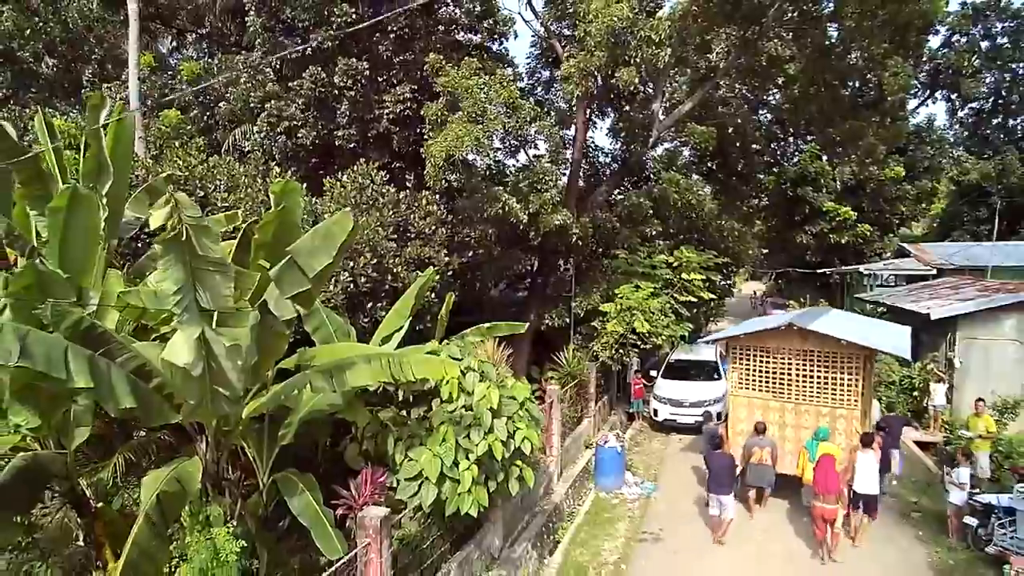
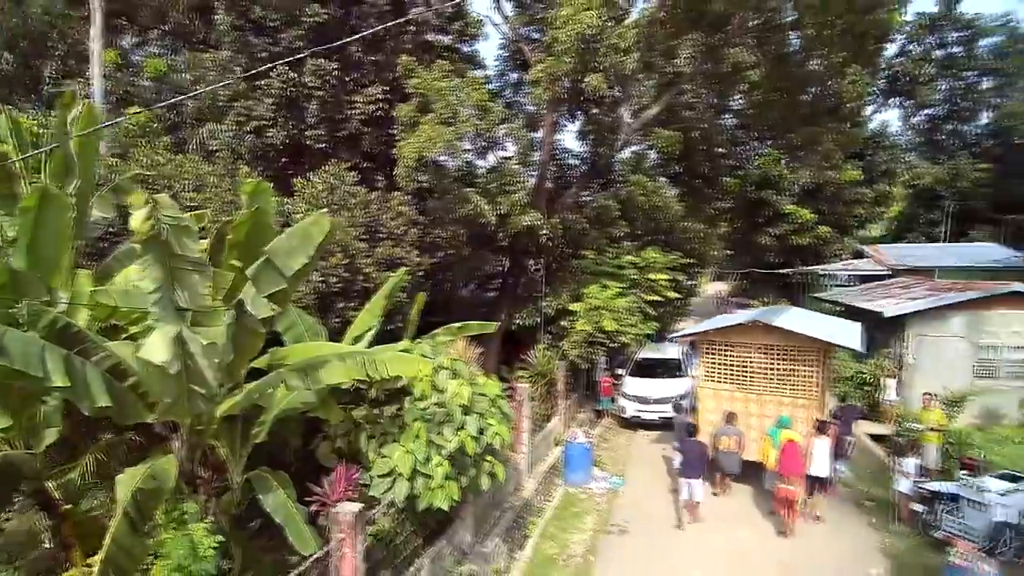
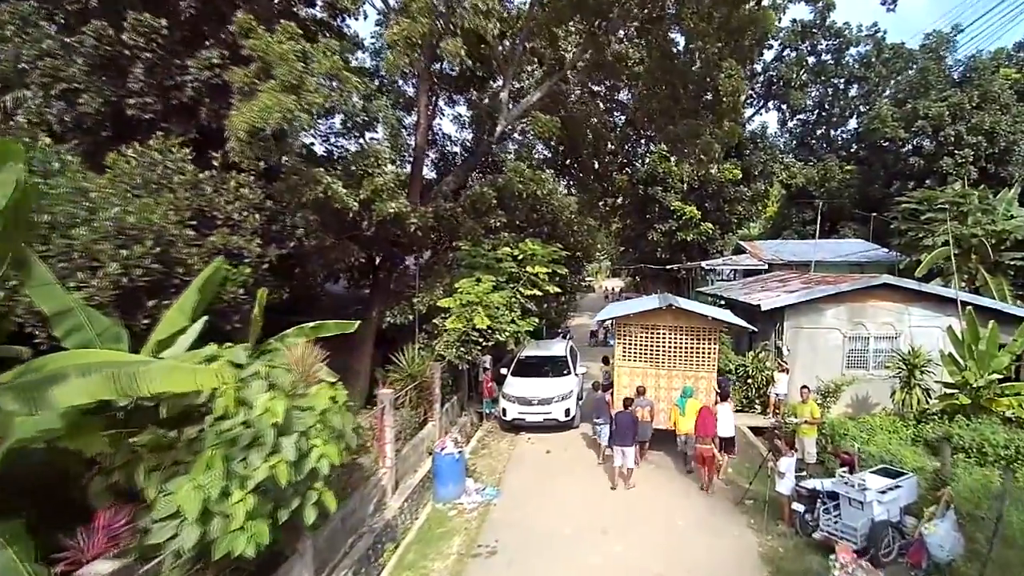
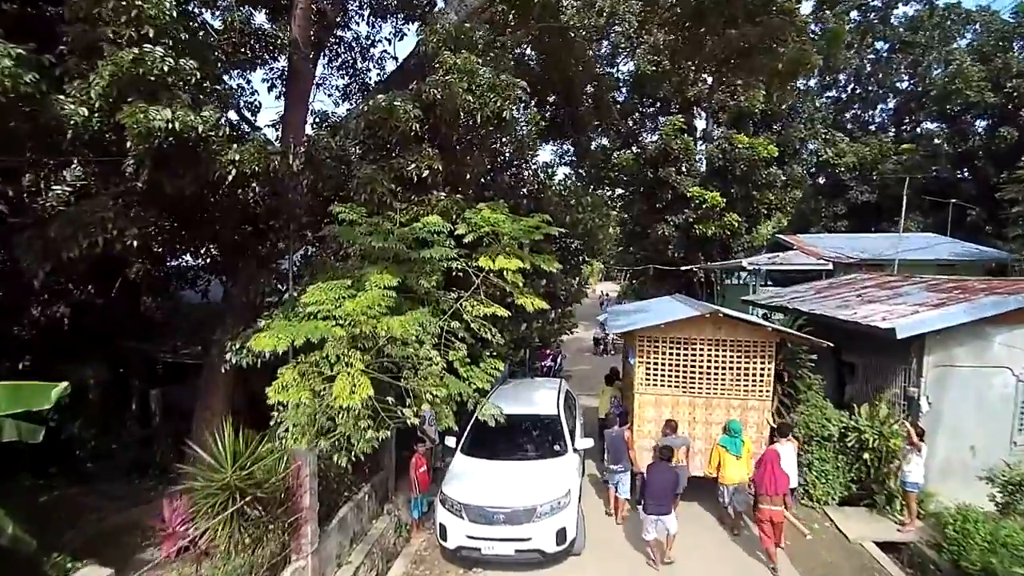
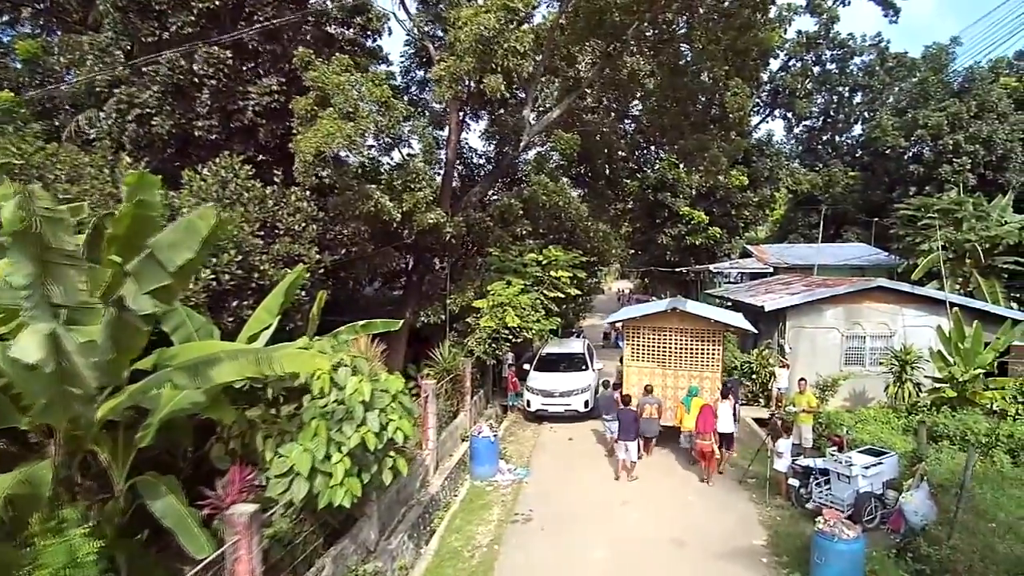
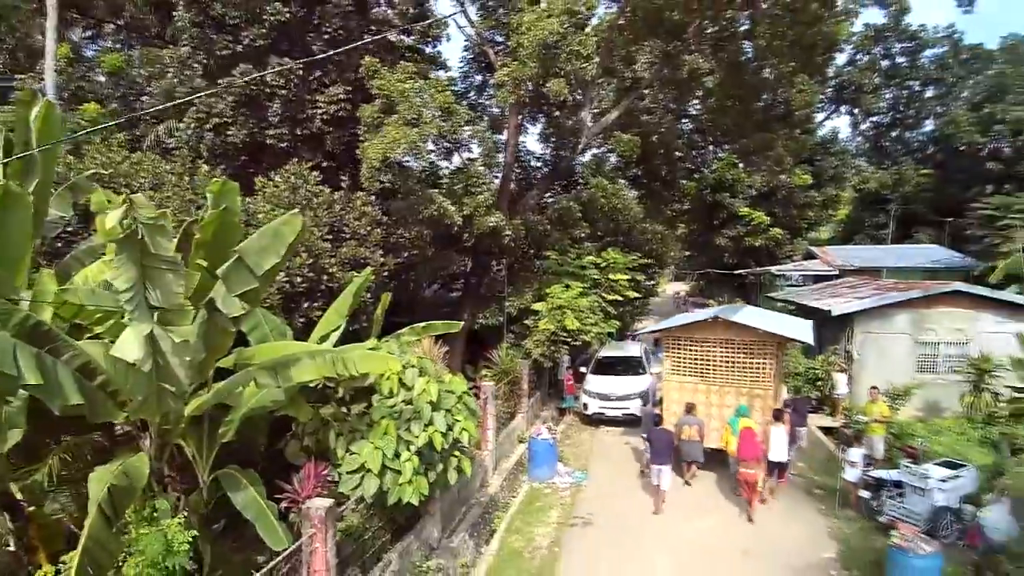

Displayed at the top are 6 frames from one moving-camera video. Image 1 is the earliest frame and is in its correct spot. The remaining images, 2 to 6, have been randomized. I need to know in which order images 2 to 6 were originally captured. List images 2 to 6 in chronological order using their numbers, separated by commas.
2, 6, 5, 3, 4
